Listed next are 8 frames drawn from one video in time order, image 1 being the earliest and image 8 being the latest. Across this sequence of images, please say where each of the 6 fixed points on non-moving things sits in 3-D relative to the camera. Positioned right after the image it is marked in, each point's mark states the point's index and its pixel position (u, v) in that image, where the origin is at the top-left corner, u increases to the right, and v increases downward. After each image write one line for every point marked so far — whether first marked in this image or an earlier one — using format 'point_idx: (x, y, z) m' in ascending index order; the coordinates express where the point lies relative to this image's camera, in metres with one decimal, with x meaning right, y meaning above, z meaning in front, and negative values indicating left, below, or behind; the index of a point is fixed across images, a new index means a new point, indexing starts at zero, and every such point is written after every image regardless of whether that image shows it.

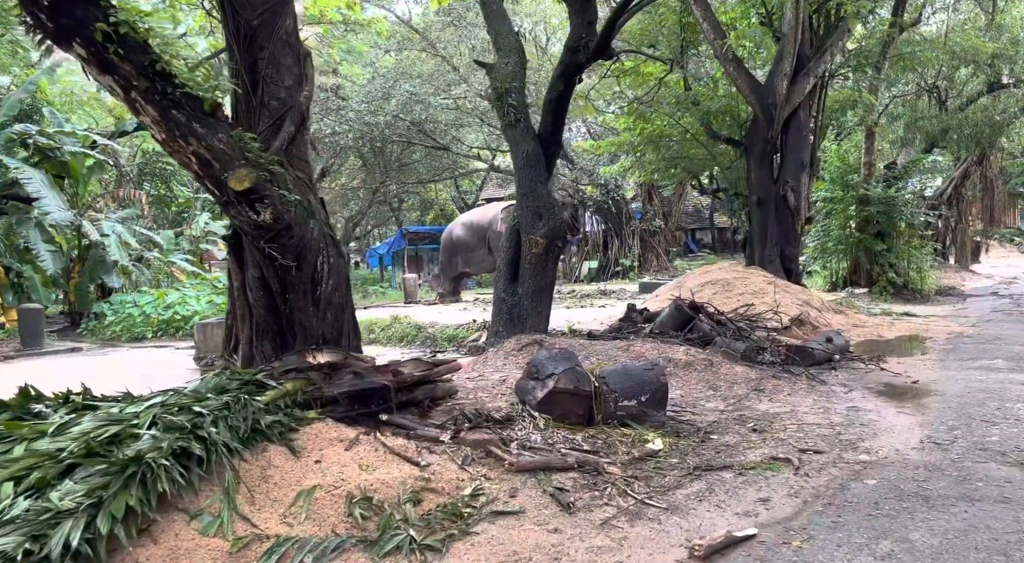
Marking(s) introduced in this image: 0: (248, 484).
0: (-1.1, -0.9, +3.7) m
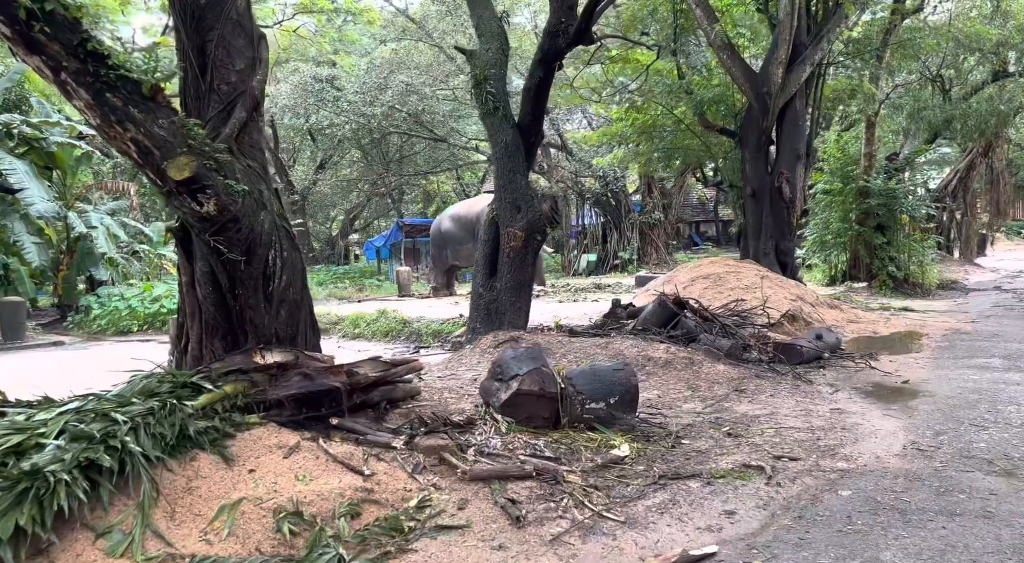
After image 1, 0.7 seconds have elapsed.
0: (-1.4, -0.9, +3.4) m
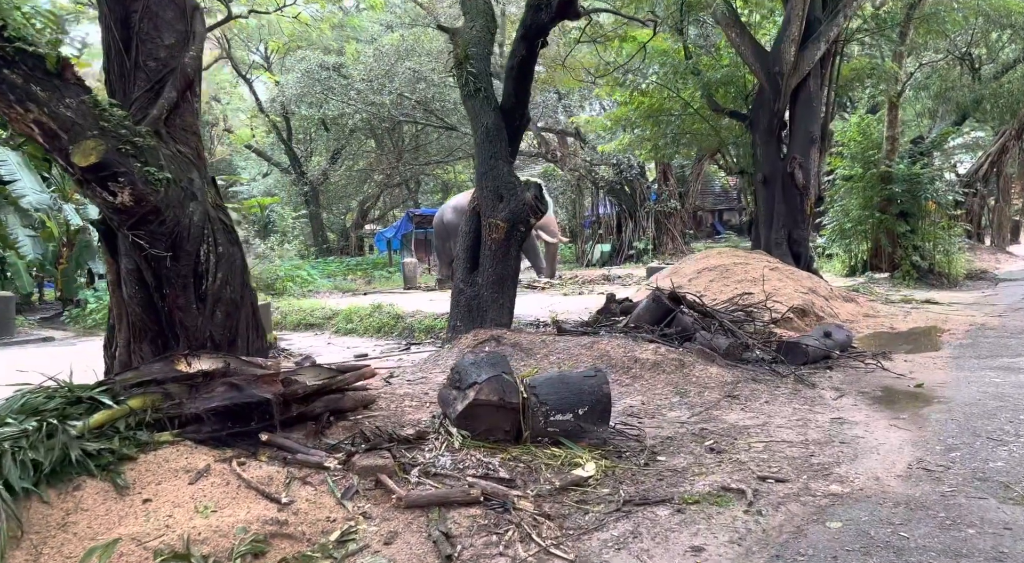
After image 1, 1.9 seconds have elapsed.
0: (-1.7, -0.9, +3.0) m
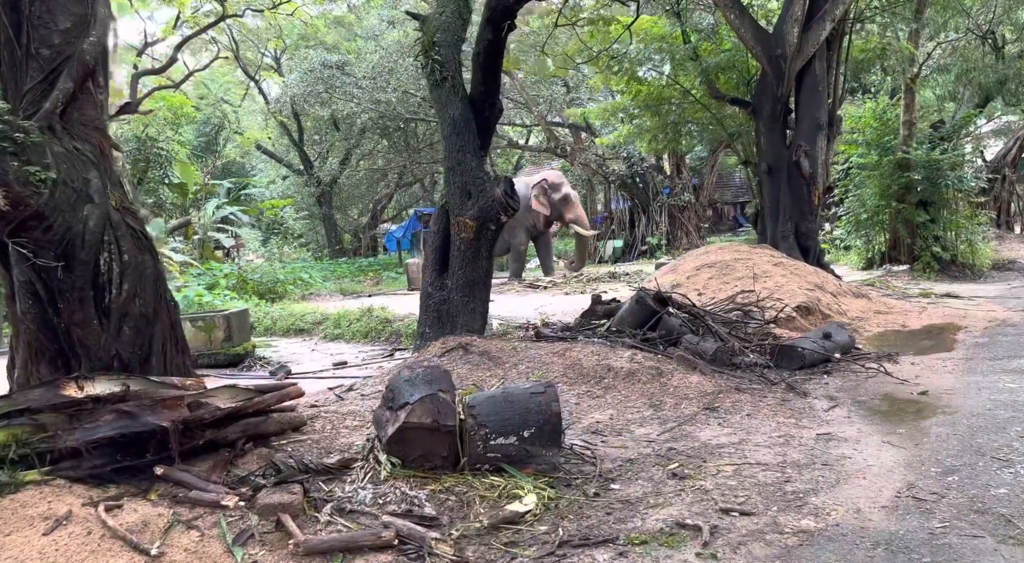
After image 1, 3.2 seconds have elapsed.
0: (-2.0, -1.0, +2.5) m
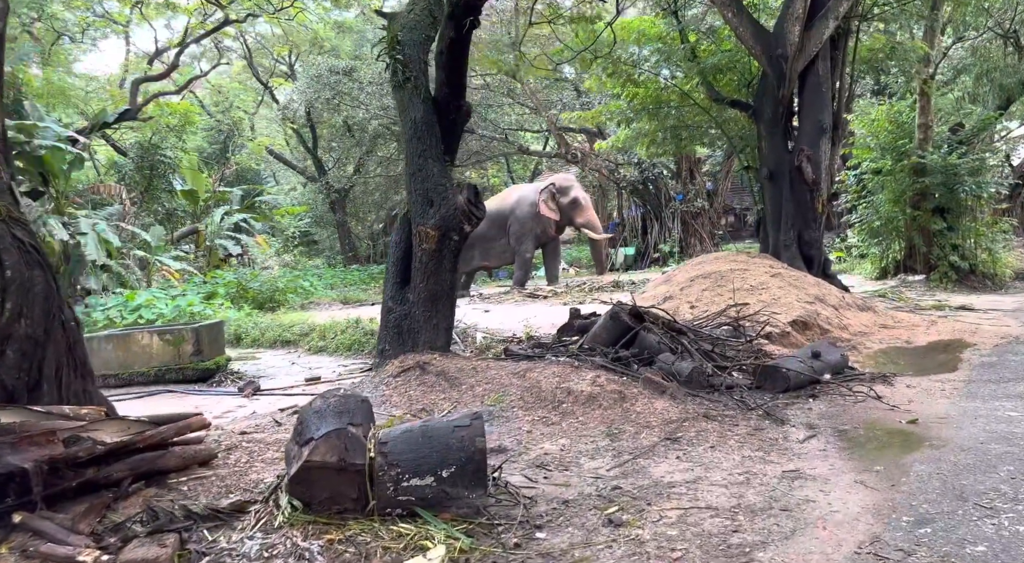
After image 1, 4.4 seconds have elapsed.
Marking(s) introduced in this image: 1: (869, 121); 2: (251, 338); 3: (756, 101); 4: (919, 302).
0: (-2.4, -1.0, +2.2) m
1: (+5.6, +2.5, +13.3) m
2: (-3.7, -0.8, +11.9) m
3: (+2.9, +2.2, +10.2) m
4: (+5.2, -0.3, +10.8) m
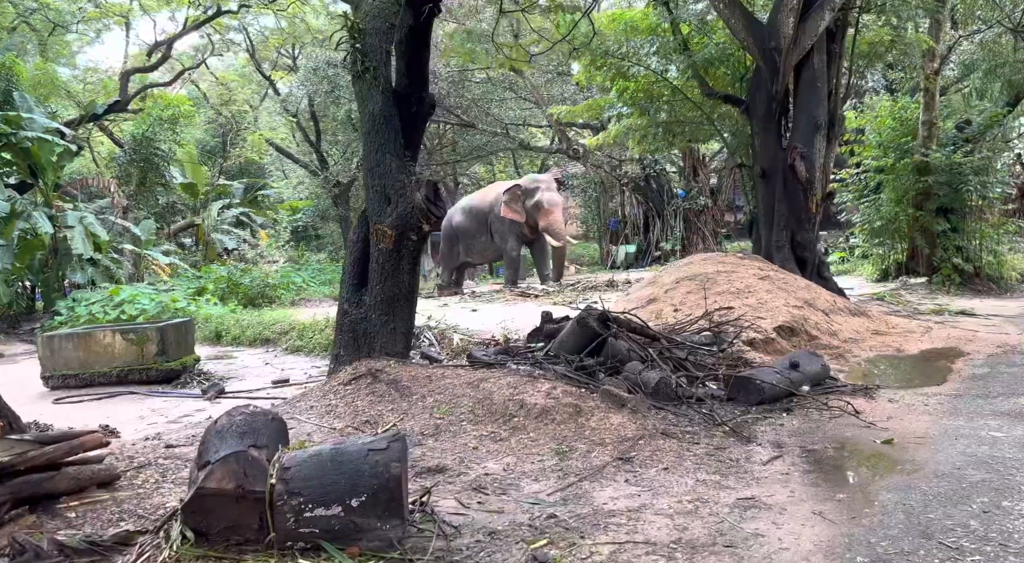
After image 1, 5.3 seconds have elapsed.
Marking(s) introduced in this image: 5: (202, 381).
0: (-2.7, -1.1, +1.9) m
1: (+5.4, +2.5, +12.9) m
2: (-3.8, -0.7, +11.6) m
3: (+2.8, +2.1, +9.9) m
4: (+5.0, -0.3, +10.4) m
5: (-3.0, -1.0, +8.3) m
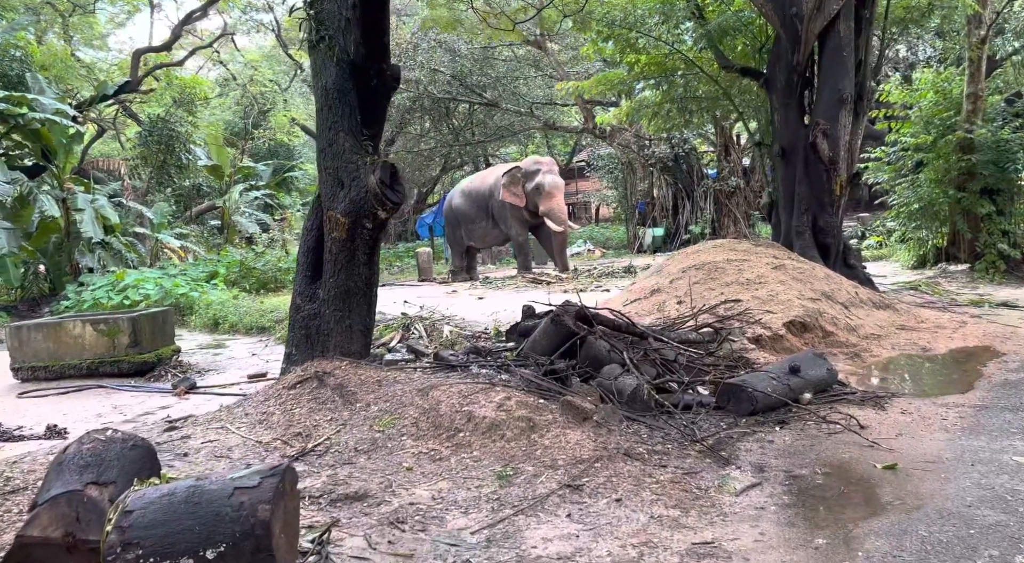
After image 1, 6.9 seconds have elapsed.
0: (-3.1, -1.1, +1.5) m
1: (+5.6, +2.7, +11.9) m
2: (-3.8, -0.6, +11.3) m
3: (+2.7, +2.3, +9.1) m
4: (+5.0, -0.2, +9.6) m
5: (-3.1, -0.8, +7.9) m
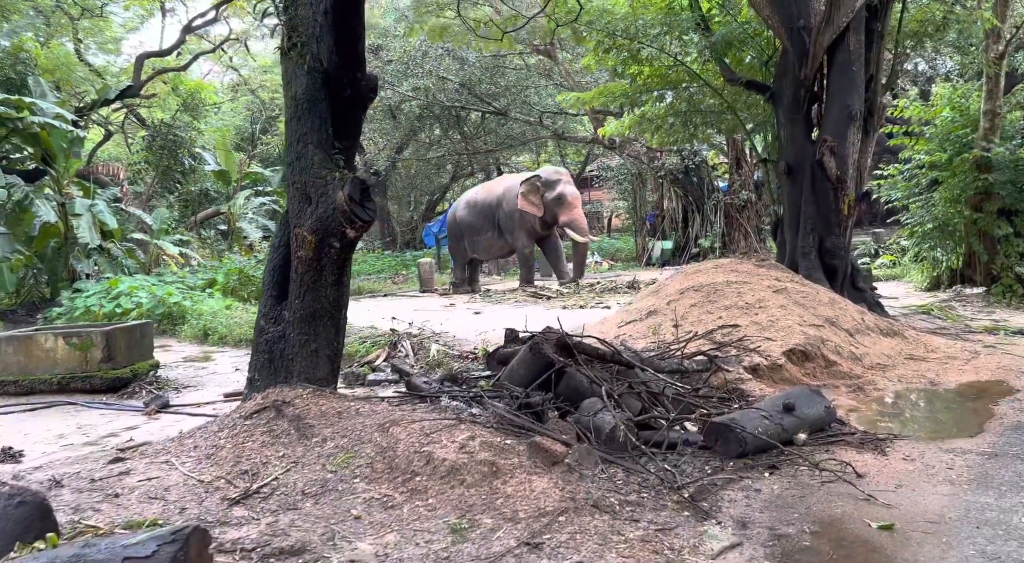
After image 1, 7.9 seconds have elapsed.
0: (-3.4, -1.2, +1.2) m
1: (+5.6, +2.4, +11.5) m
2: (-3.8, -0.7, +11.0) m
3: (+2.7, +2.0, +8.7) m
4: (+4.9, -0.4, +9.2) m
5: (-3.2, -1.0, +7.6) m
